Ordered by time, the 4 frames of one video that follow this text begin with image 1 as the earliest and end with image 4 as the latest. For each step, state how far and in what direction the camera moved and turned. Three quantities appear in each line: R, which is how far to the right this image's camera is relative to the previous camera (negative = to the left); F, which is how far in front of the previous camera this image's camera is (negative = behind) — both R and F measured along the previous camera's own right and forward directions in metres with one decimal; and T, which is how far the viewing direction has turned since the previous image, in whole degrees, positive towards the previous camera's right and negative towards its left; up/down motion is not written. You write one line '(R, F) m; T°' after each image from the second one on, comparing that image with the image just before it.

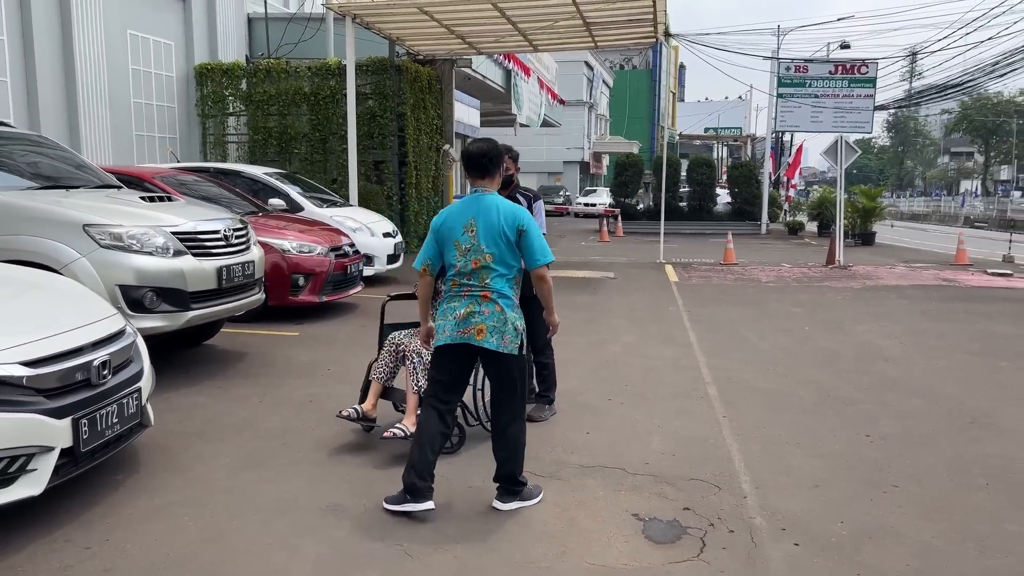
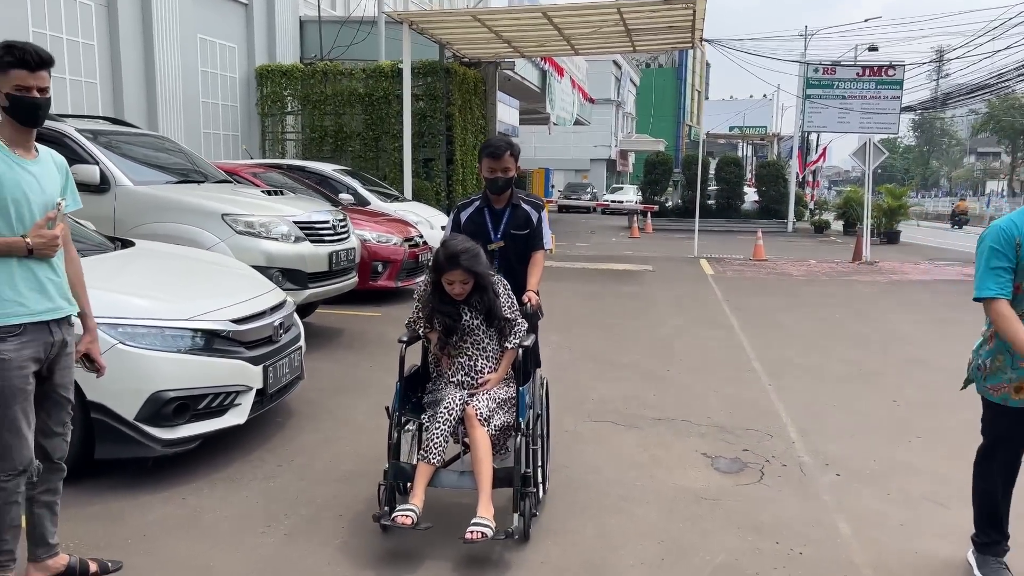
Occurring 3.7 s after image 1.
(-0.4, -0.8) m; -1°
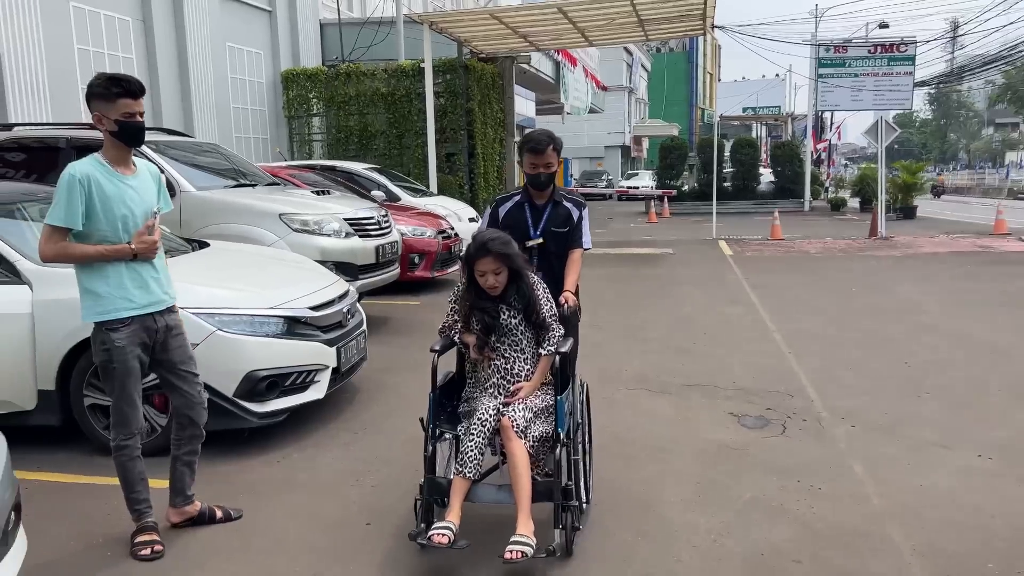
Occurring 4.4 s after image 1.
(-0.1, -0.5) m; -1°
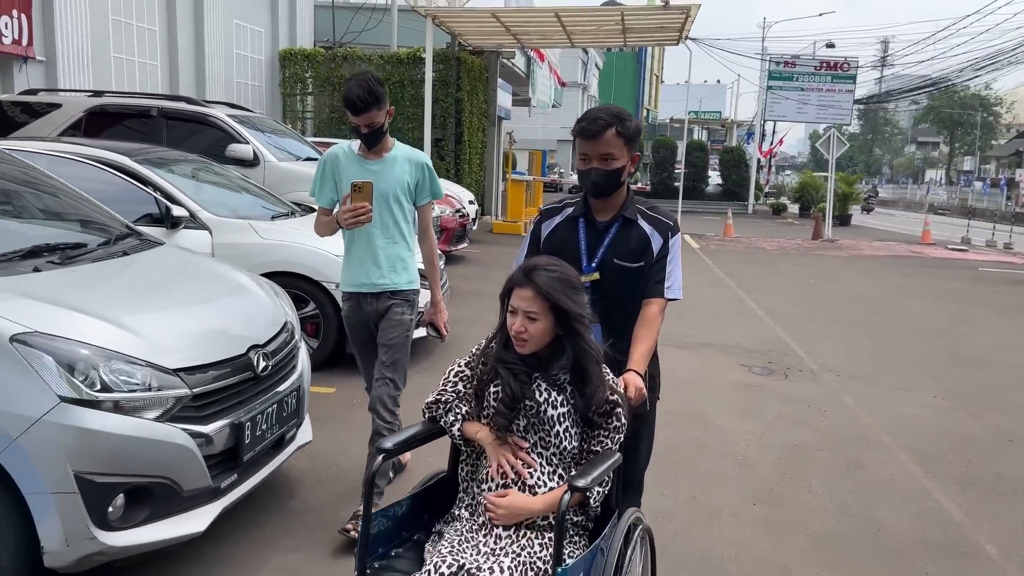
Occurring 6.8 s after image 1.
(-0.9, -1.1) m; +5°
